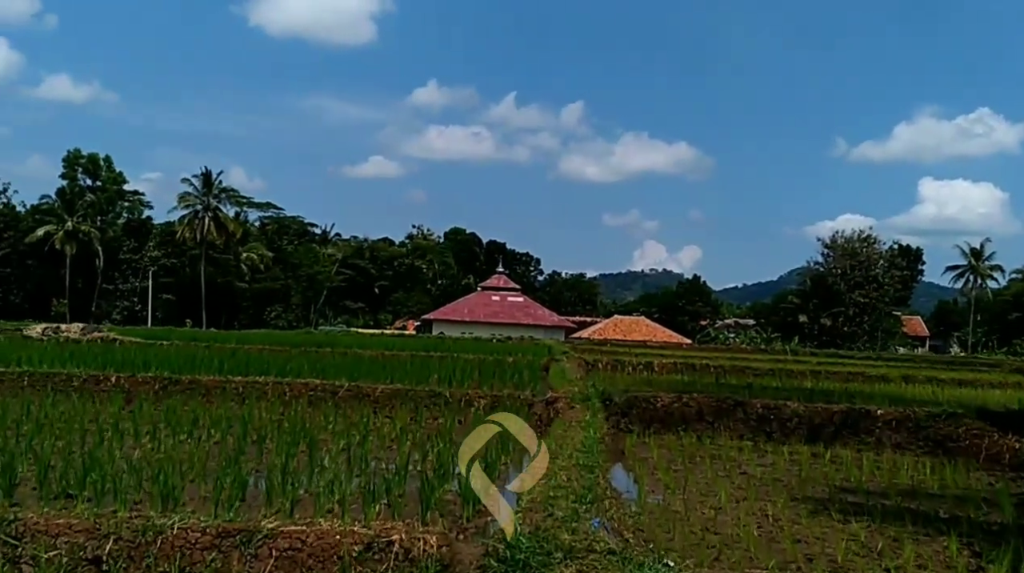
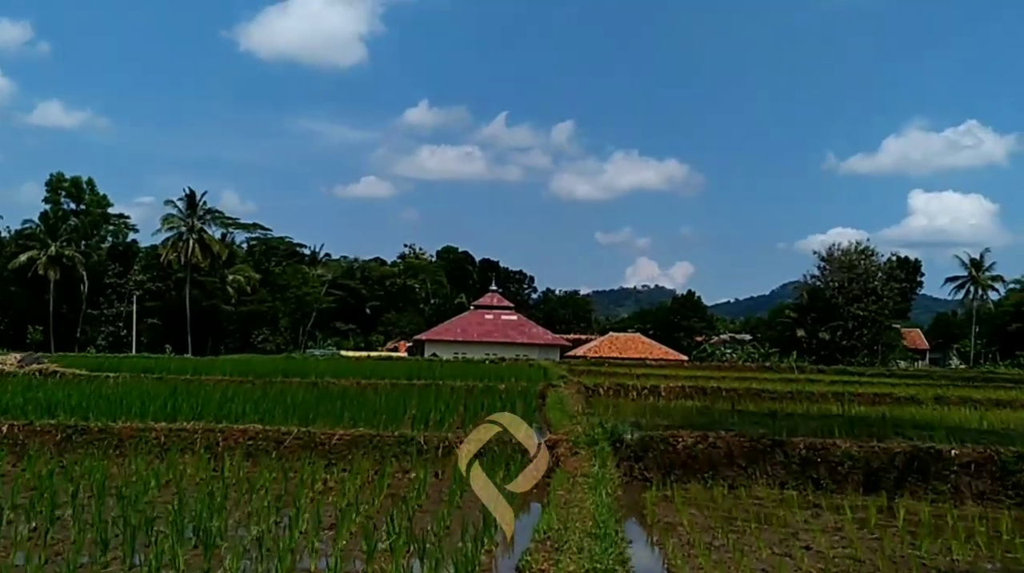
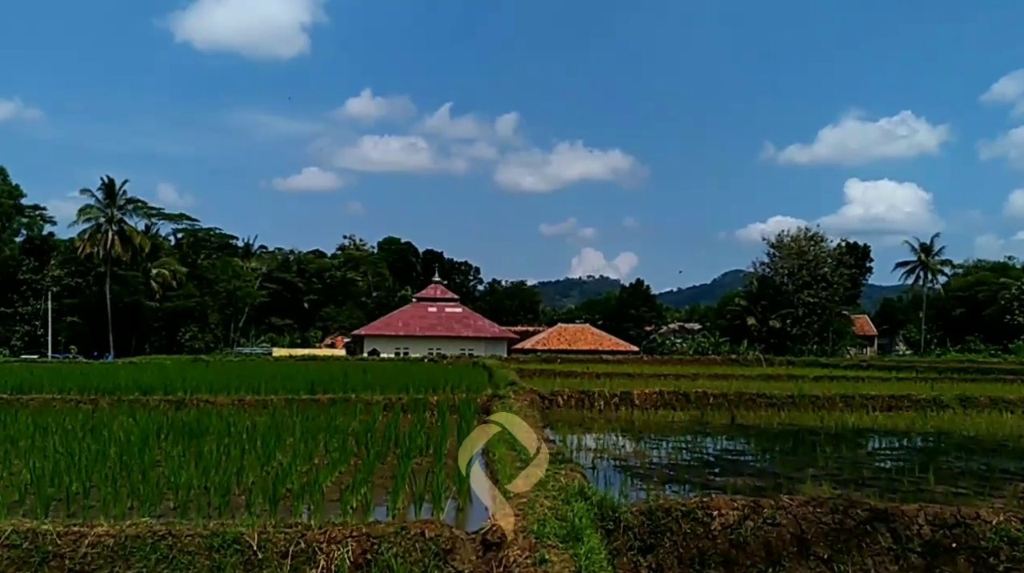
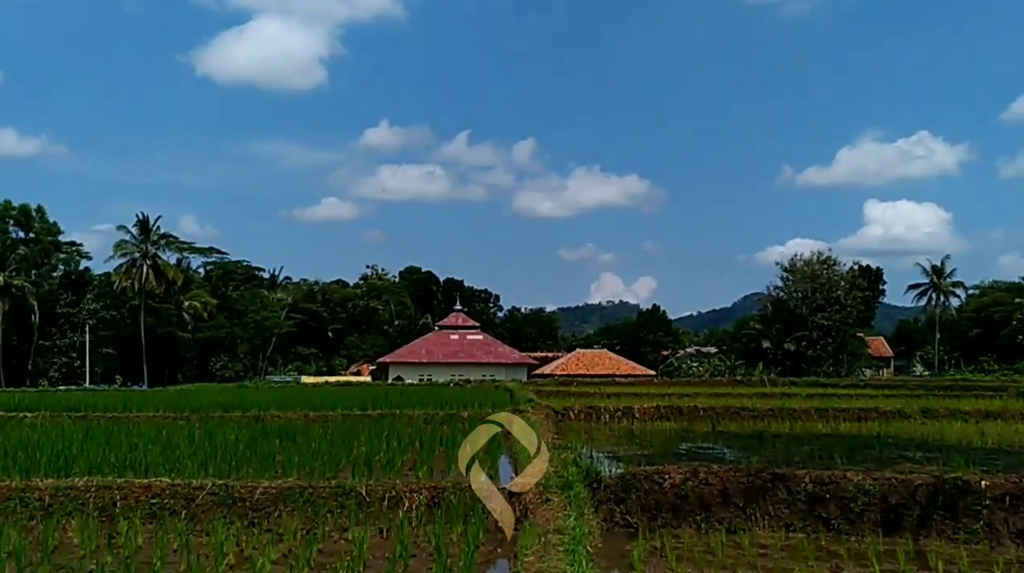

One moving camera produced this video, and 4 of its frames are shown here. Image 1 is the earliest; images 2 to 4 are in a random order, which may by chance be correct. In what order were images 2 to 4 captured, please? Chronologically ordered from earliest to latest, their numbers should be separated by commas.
2, 4, 3
